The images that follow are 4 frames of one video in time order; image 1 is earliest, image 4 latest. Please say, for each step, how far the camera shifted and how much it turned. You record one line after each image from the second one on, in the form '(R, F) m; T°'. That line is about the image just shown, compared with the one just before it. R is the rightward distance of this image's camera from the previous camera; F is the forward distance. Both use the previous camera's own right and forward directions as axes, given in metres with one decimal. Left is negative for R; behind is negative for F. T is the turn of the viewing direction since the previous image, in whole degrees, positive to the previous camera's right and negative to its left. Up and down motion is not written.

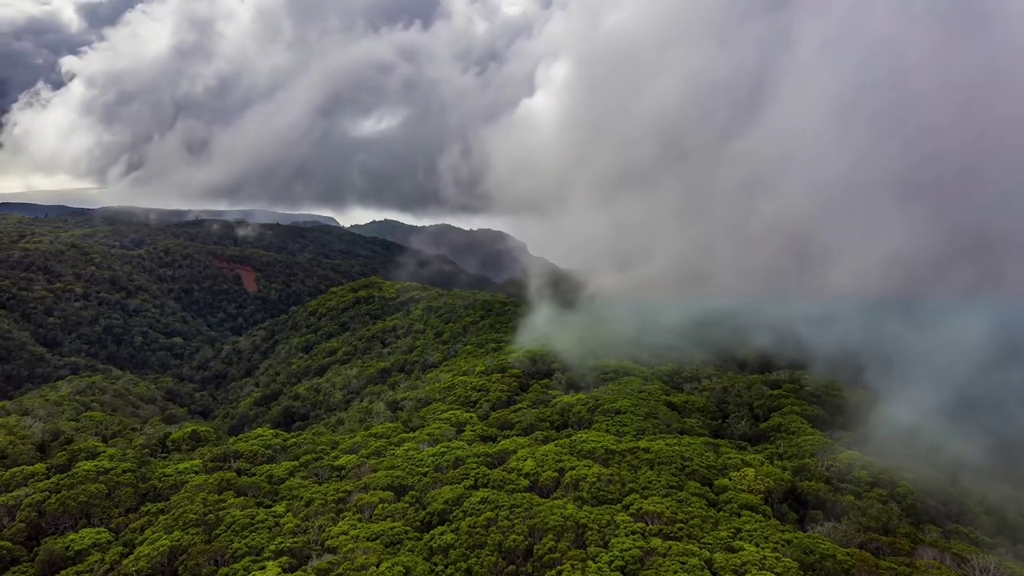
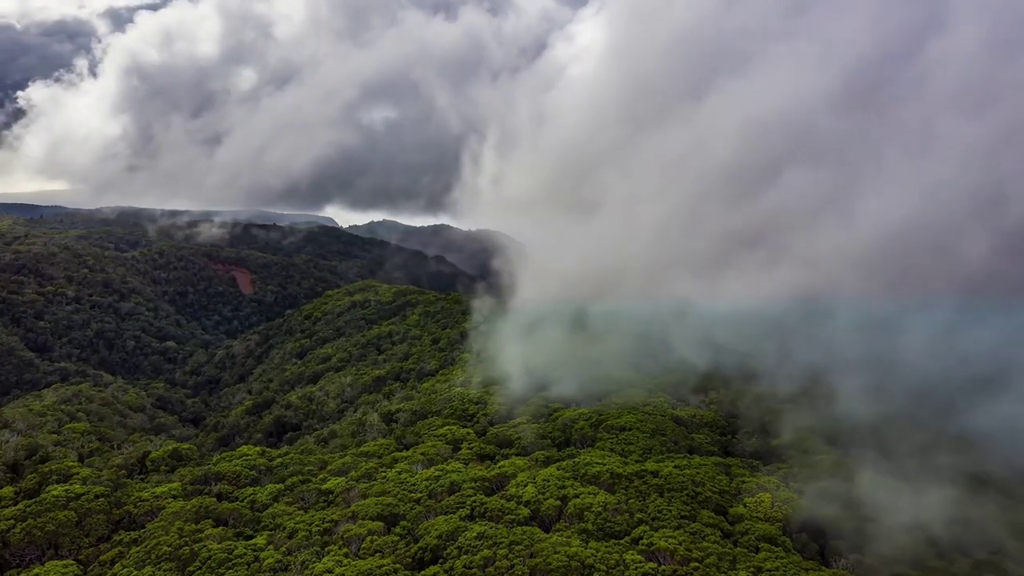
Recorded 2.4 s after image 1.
(0.0, +3.2) m; 0°
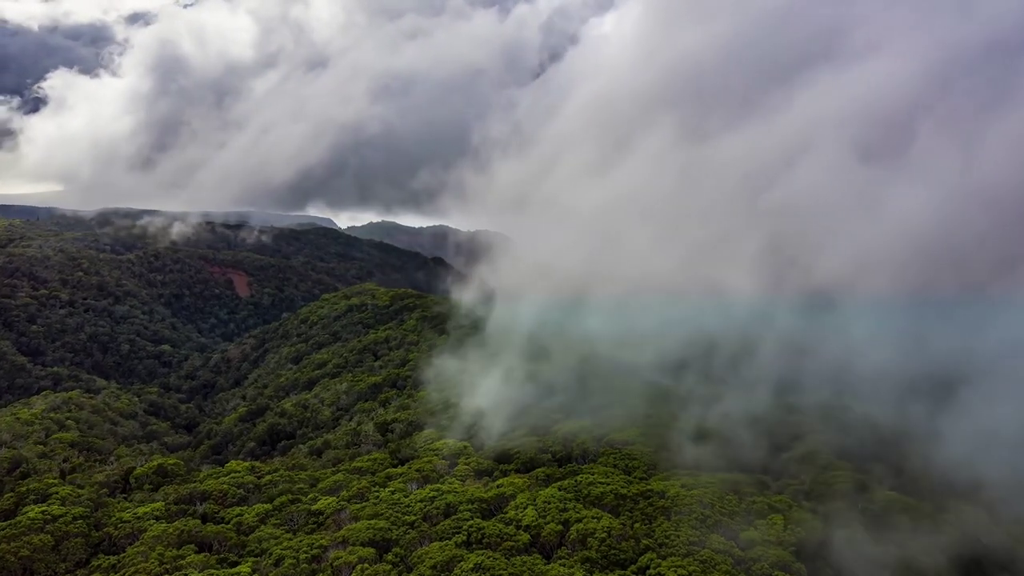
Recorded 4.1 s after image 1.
(0.0, +2.2) m; 0°
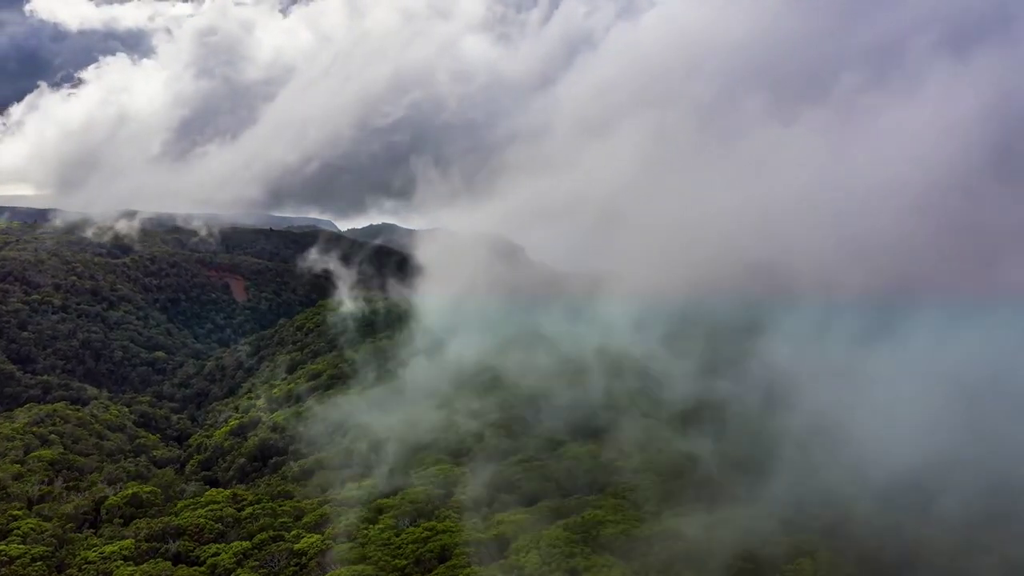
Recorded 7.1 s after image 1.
(-0.1, +3.9) m; 0°
